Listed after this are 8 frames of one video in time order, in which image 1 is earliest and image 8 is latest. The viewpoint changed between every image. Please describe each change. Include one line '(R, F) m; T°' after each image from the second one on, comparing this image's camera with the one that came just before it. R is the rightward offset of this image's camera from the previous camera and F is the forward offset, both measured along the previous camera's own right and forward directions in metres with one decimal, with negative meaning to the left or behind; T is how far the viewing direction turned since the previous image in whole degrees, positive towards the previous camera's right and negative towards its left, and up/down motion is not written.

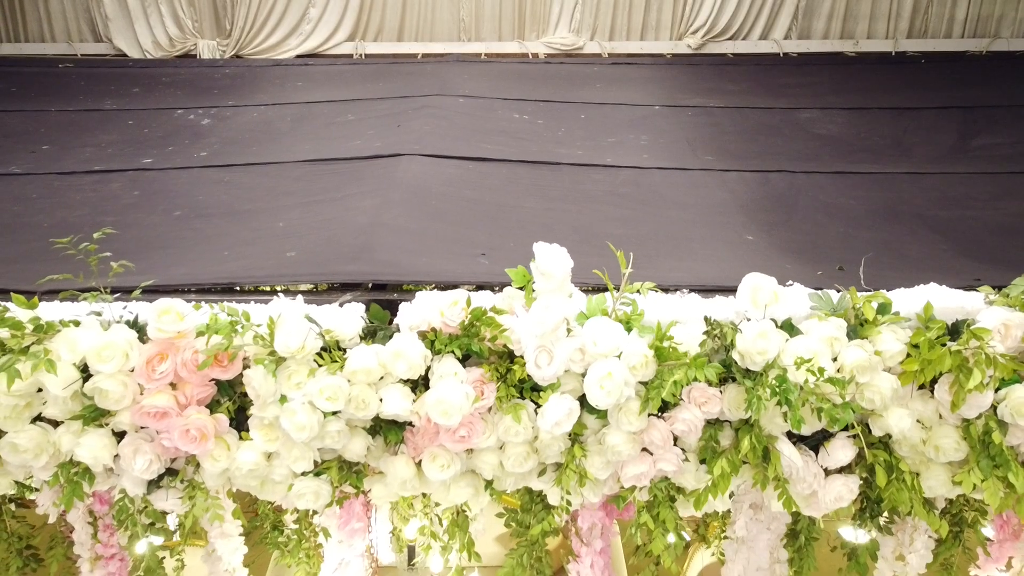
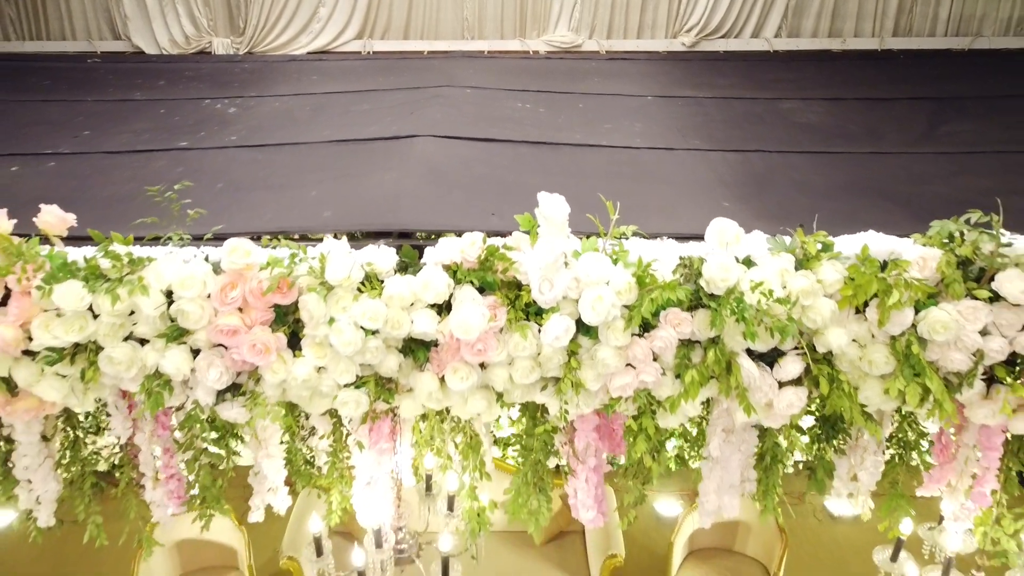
(0.0, -0.2) m; 0°
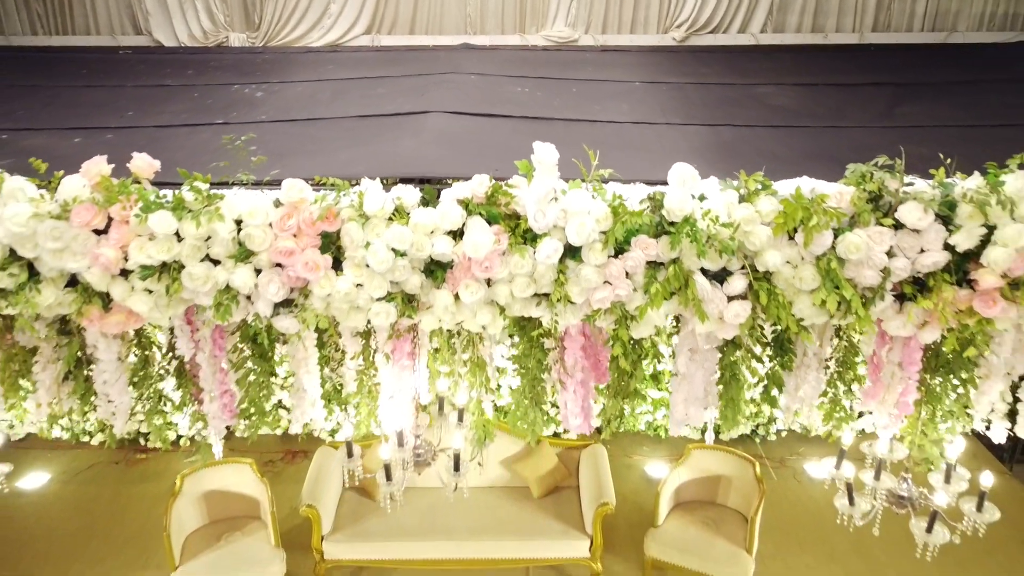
(0.0, -0.3) m; 0°
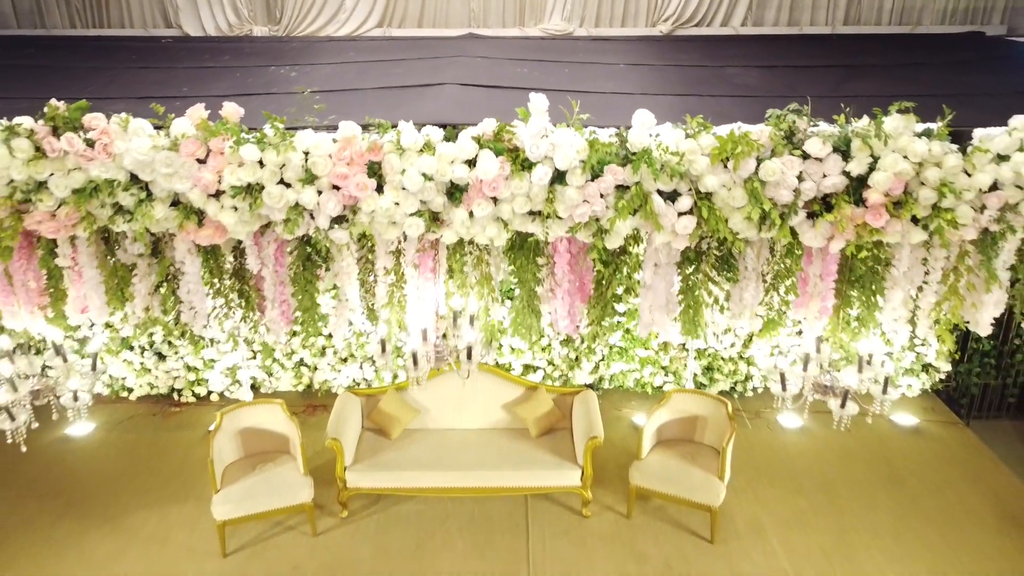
(0.0, -0.5) m; 0°
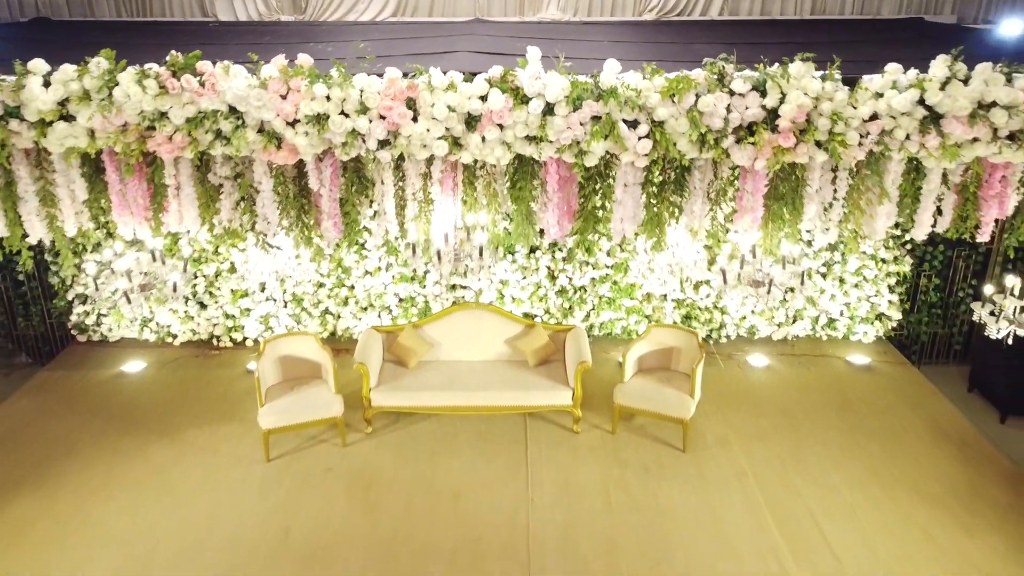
(0.0, -0.8) m; 0°
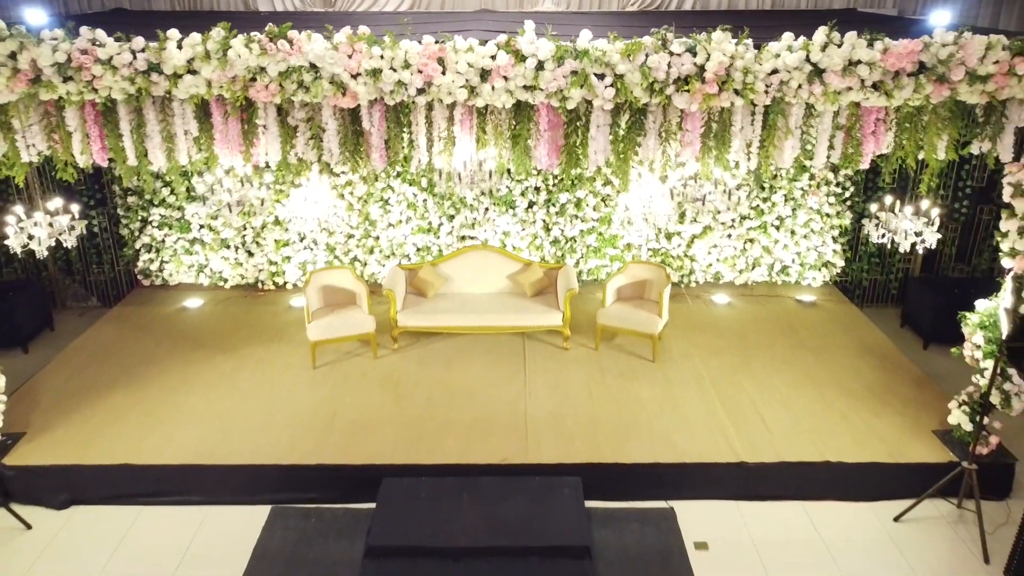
(0.0, -1.2) m; 0°
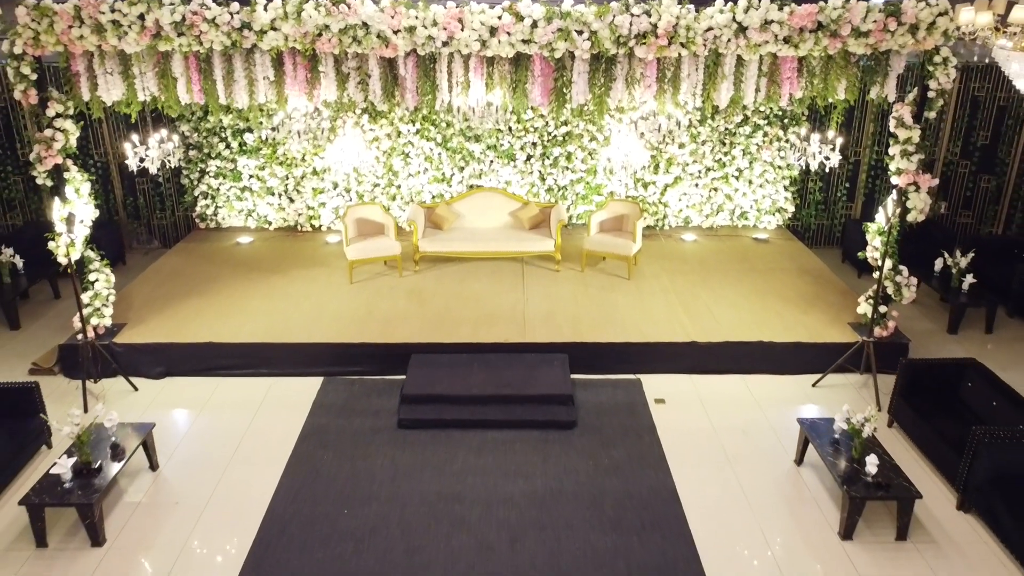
(0.0, -1.4) m; 0°
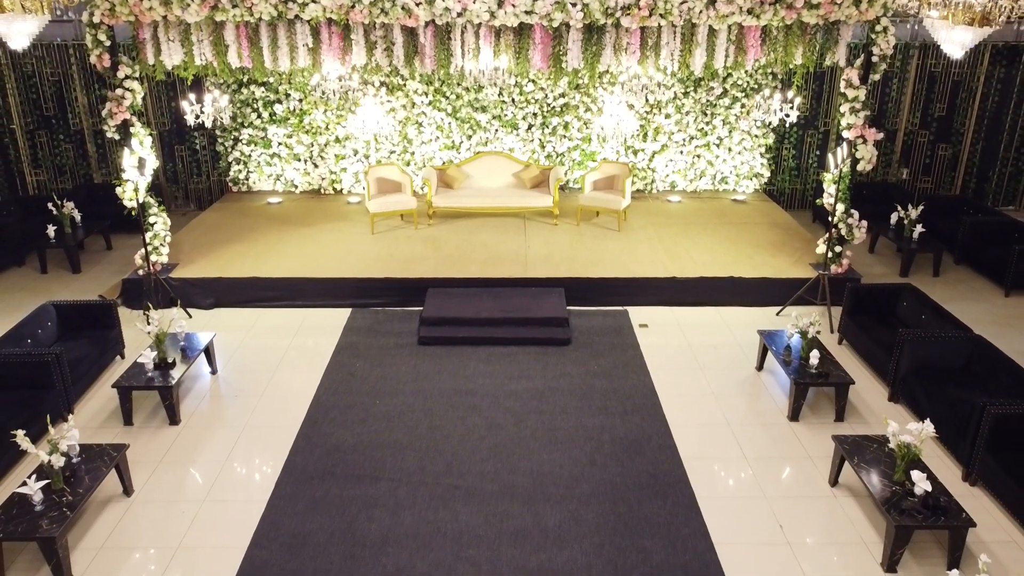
(0.0, -1.0) m; 0°
